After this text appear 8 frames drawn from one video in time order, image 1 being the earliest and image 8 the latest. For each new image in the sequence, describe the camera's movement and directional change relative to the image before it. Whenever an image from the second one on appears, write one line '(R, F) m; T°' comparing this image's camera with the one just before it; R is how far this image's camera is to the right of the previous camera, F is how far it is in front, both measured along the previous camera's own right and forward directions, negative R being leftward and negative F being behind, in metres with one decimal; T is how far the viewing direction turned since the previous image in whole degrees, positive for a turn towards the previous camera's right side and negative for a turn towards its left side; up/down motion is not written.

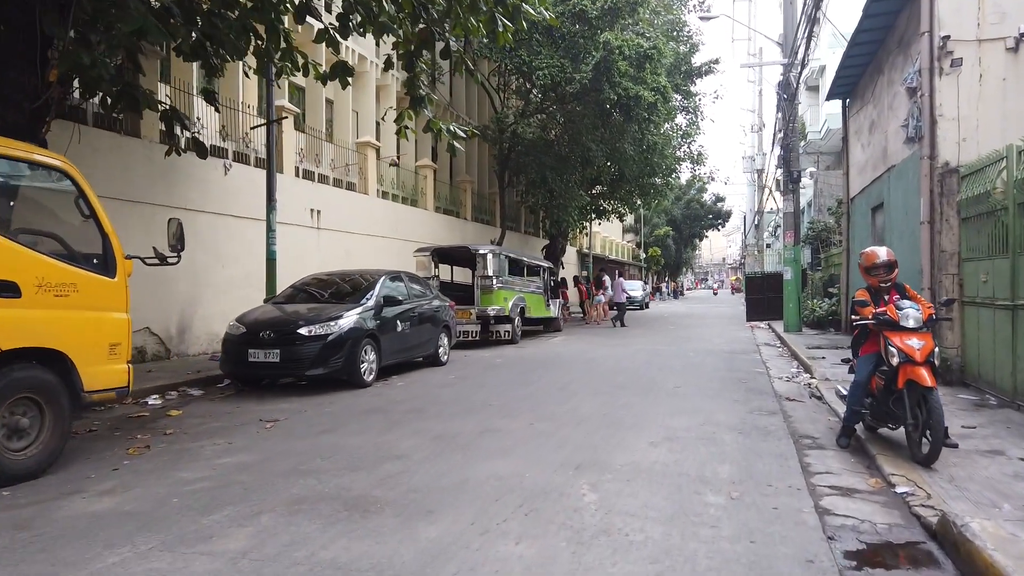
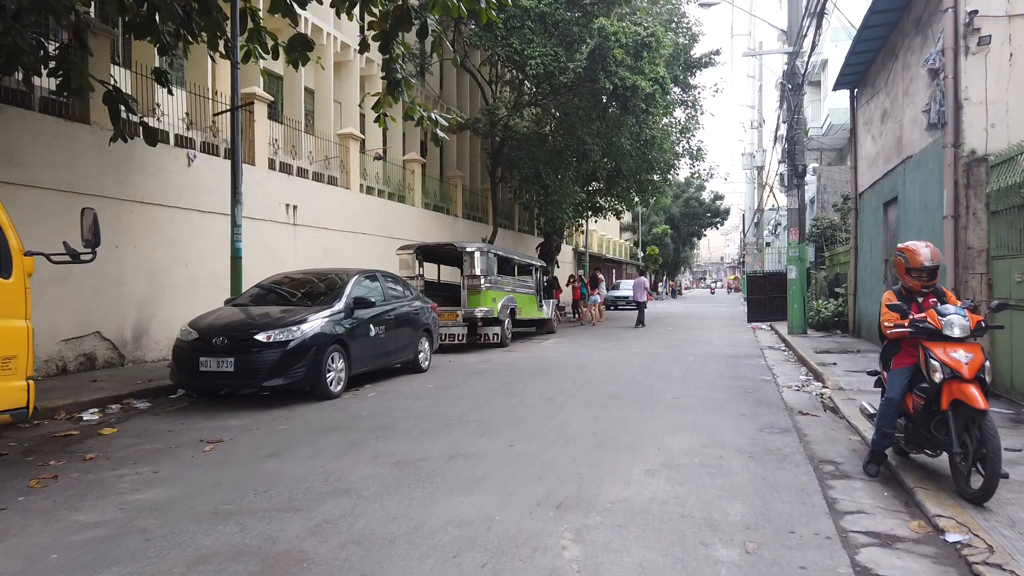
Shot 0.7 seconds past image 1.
(+0.2, +0.9) m; 0°
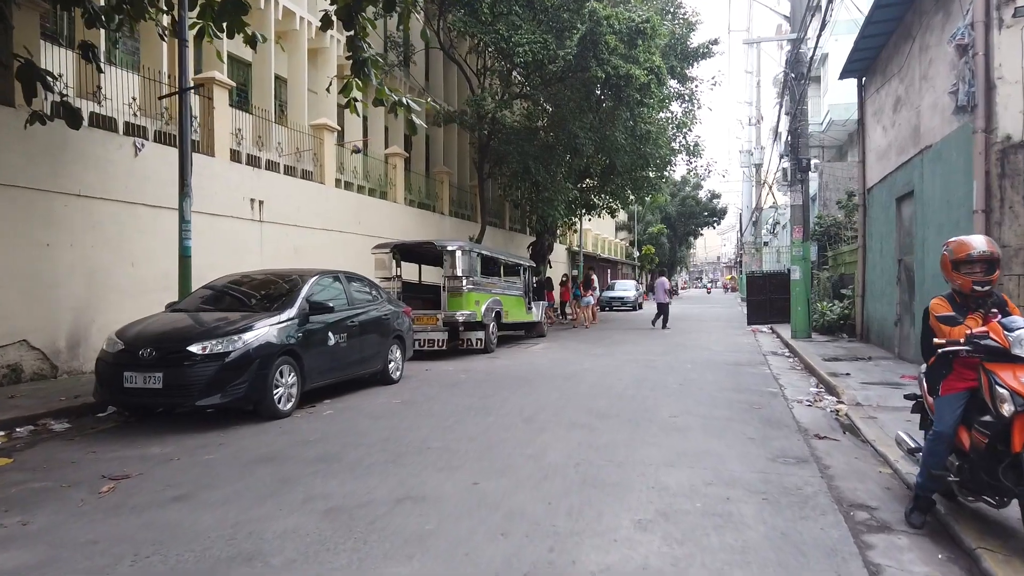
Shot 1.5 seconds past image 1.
(+0.2, +1.1) m; 0°
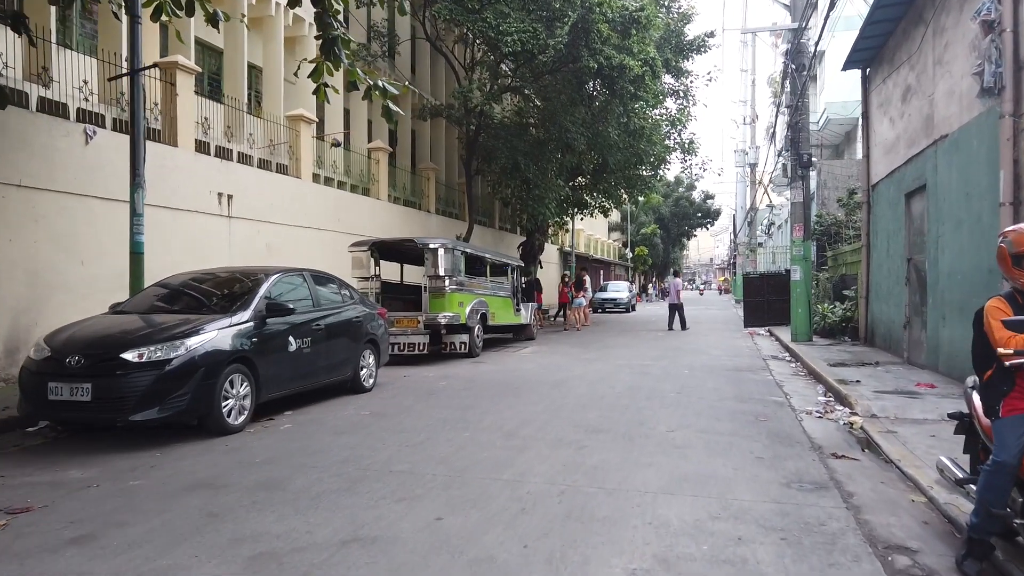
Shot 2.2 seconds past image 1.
(+0.1, +0.8) m; +1°
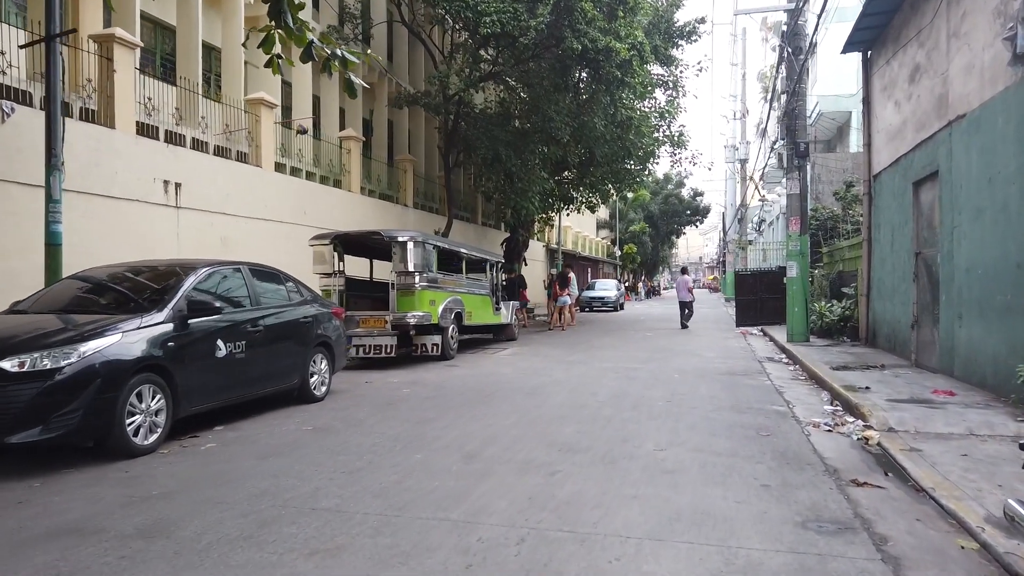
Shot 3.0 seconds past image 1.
(+0.2, +1.0) m; +1°
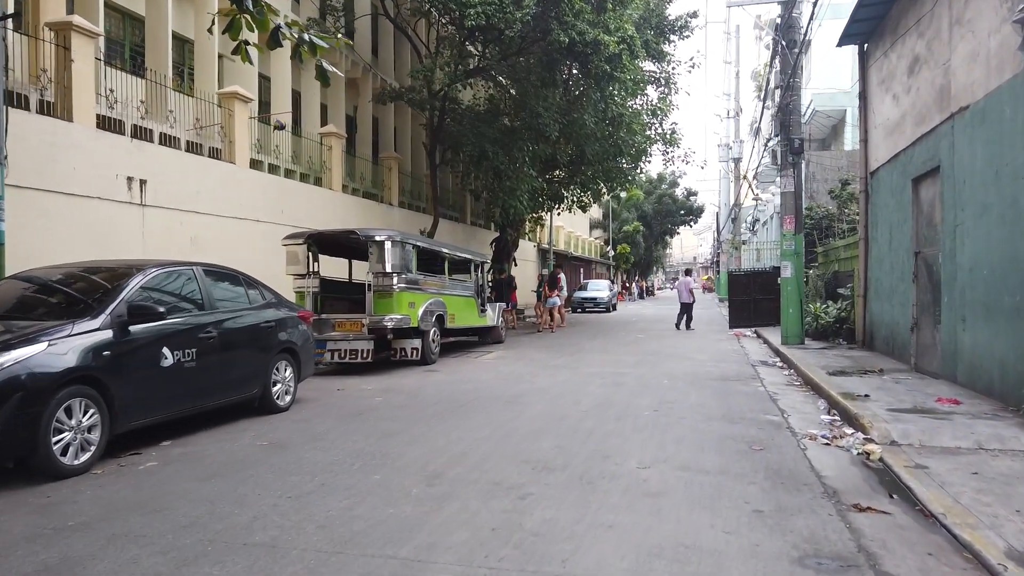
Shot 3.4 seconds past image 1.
(+0.2, +0.5) m; 0°
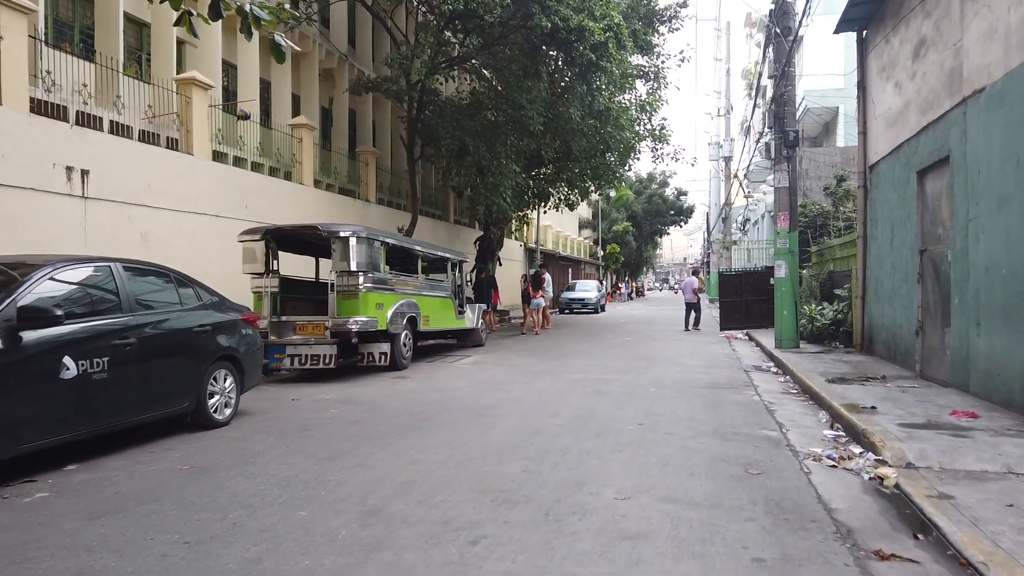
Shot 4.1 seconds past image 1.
(+0.2, +0.8) m; +1°
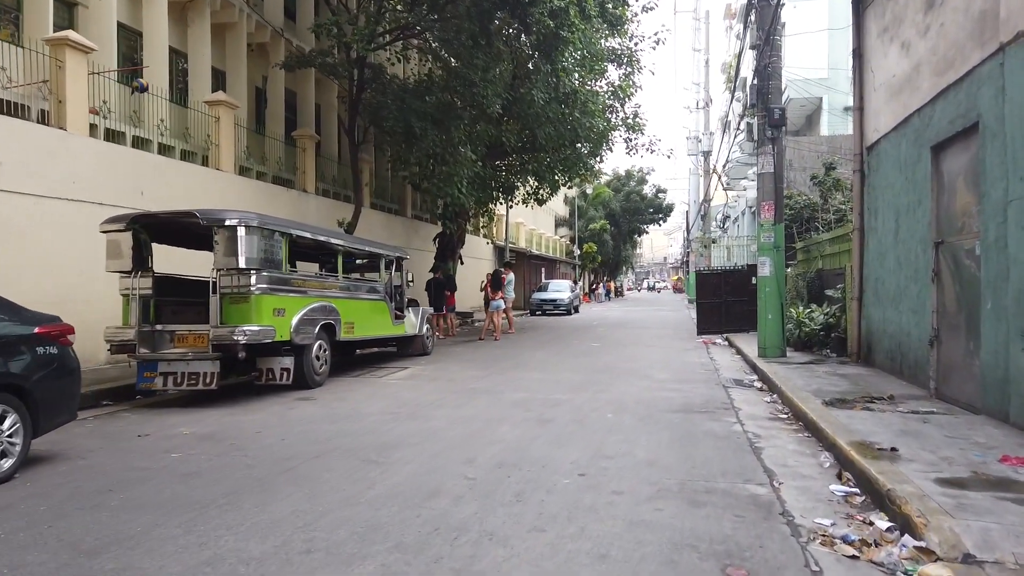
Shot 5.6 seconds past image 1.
(+0.6, +1.9) m; +1°
